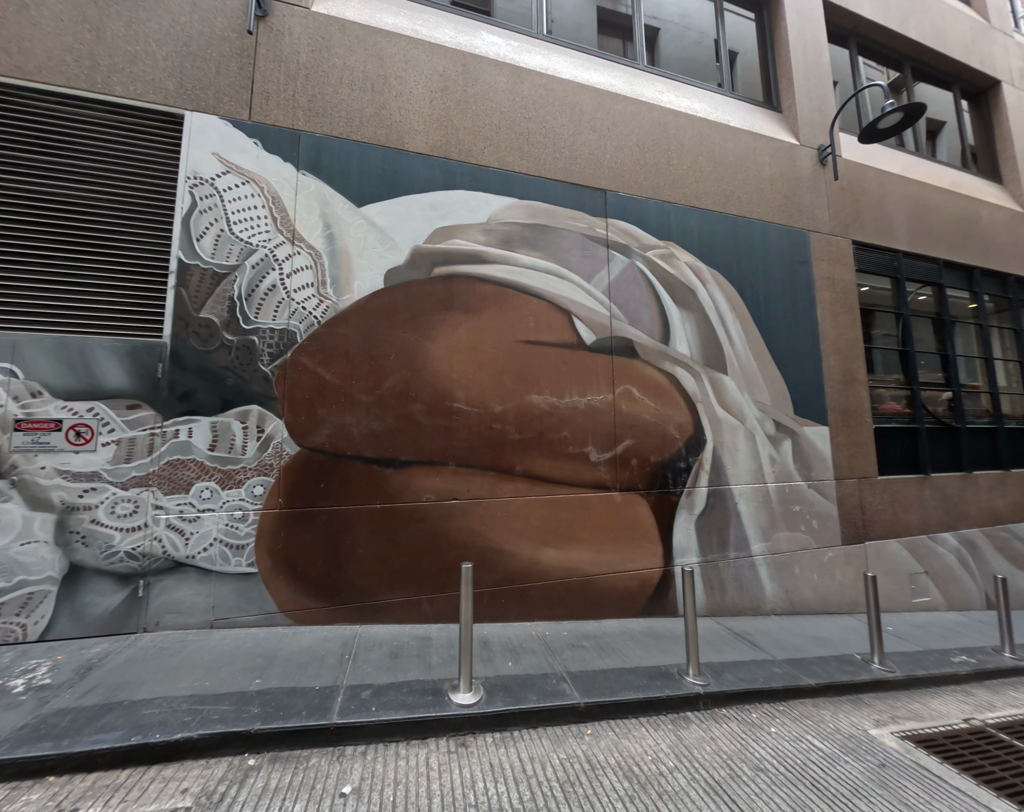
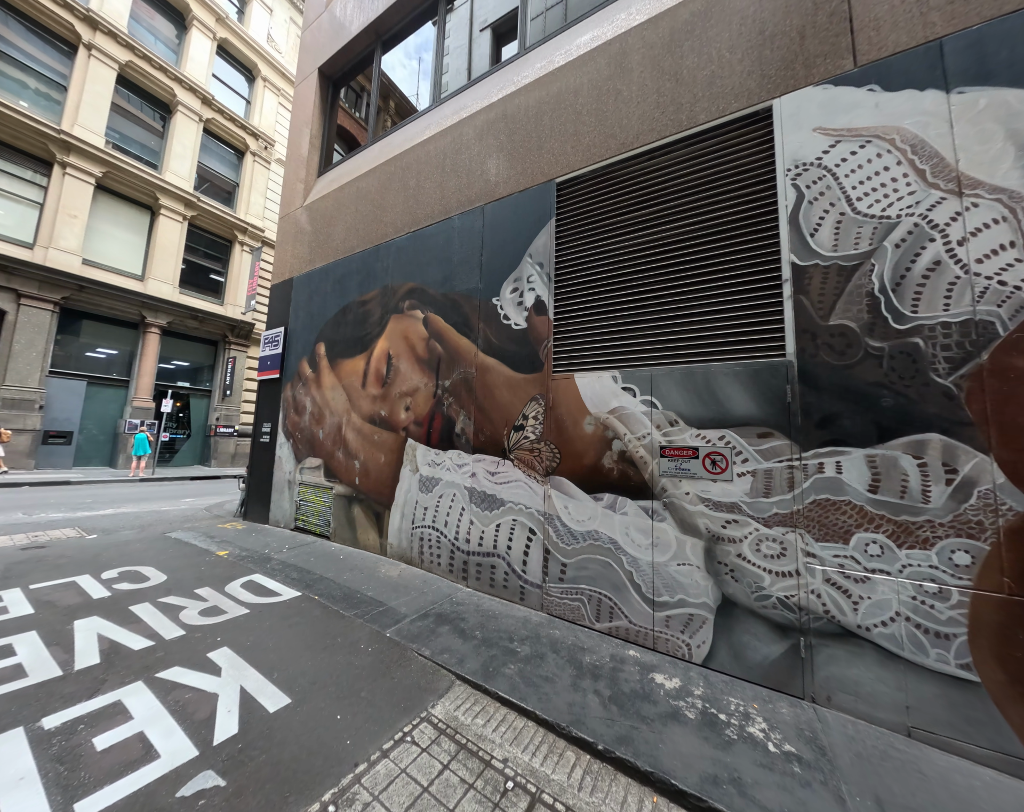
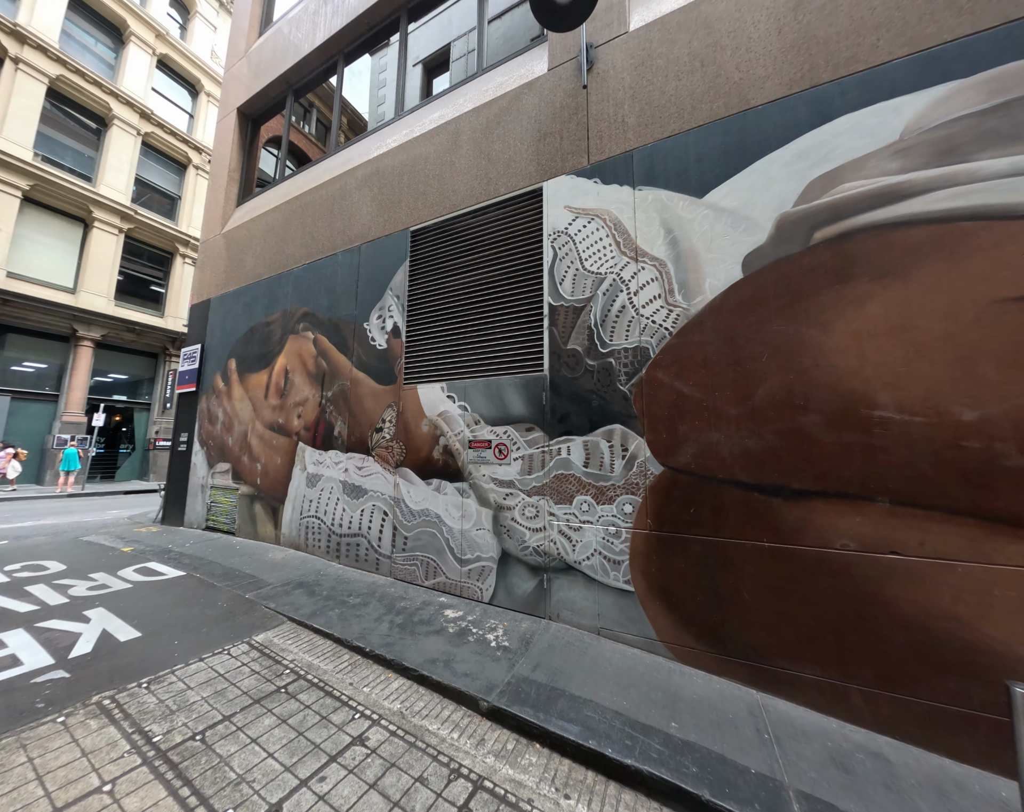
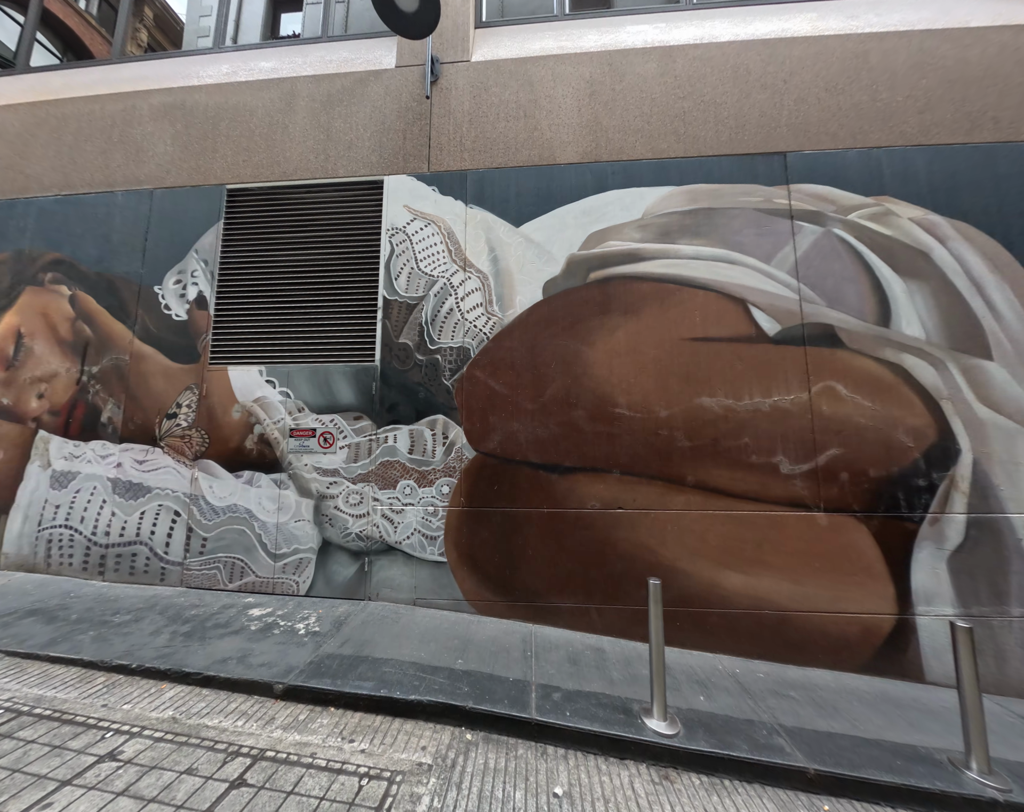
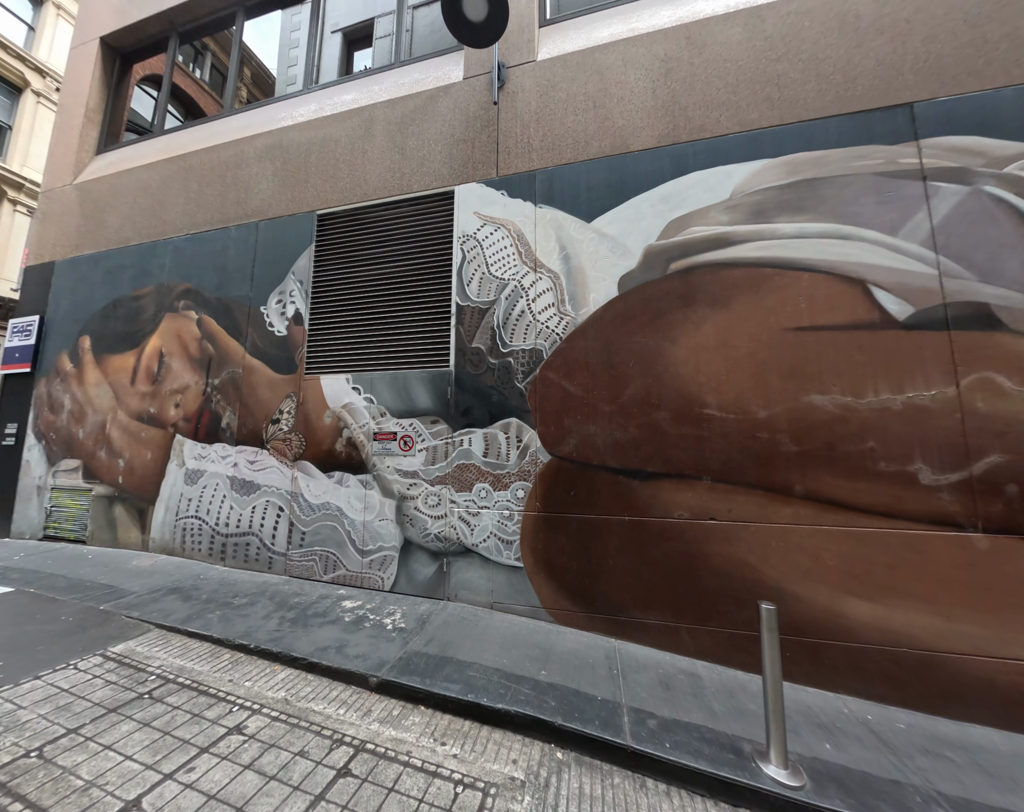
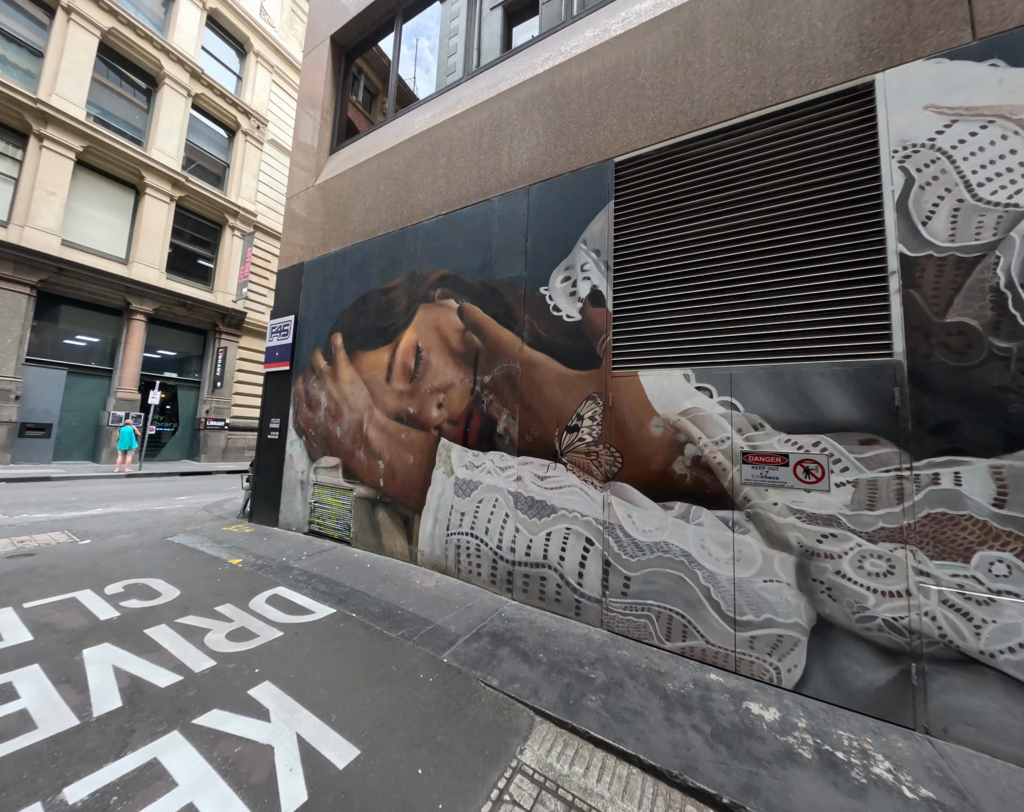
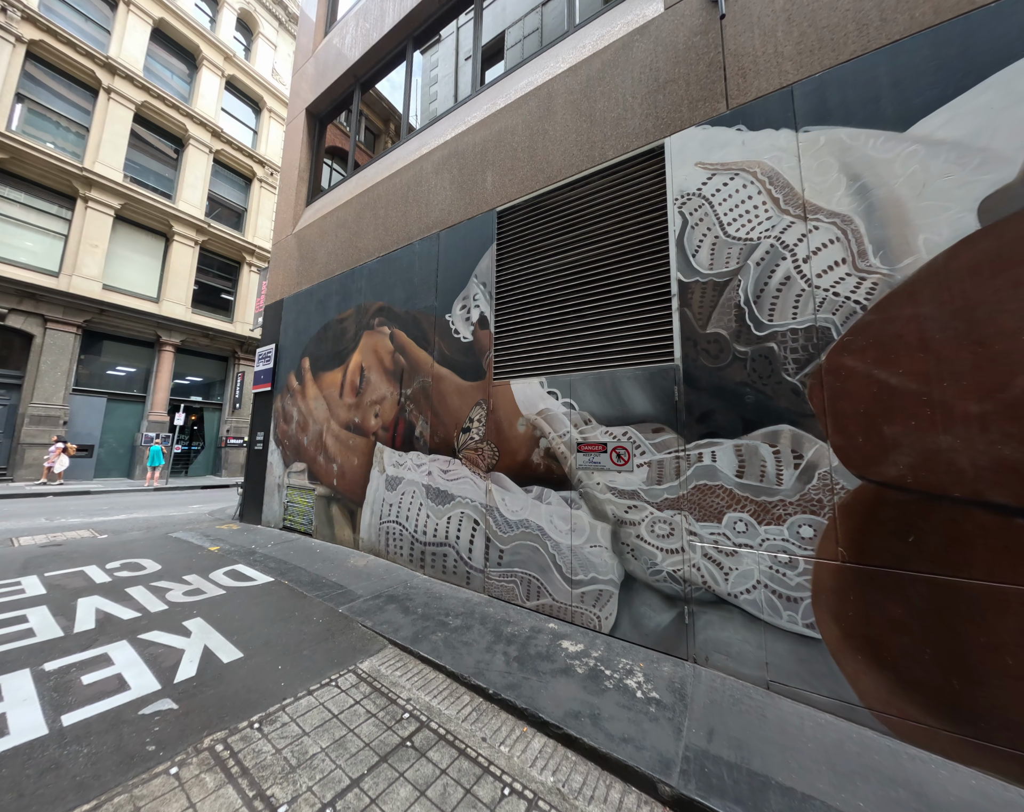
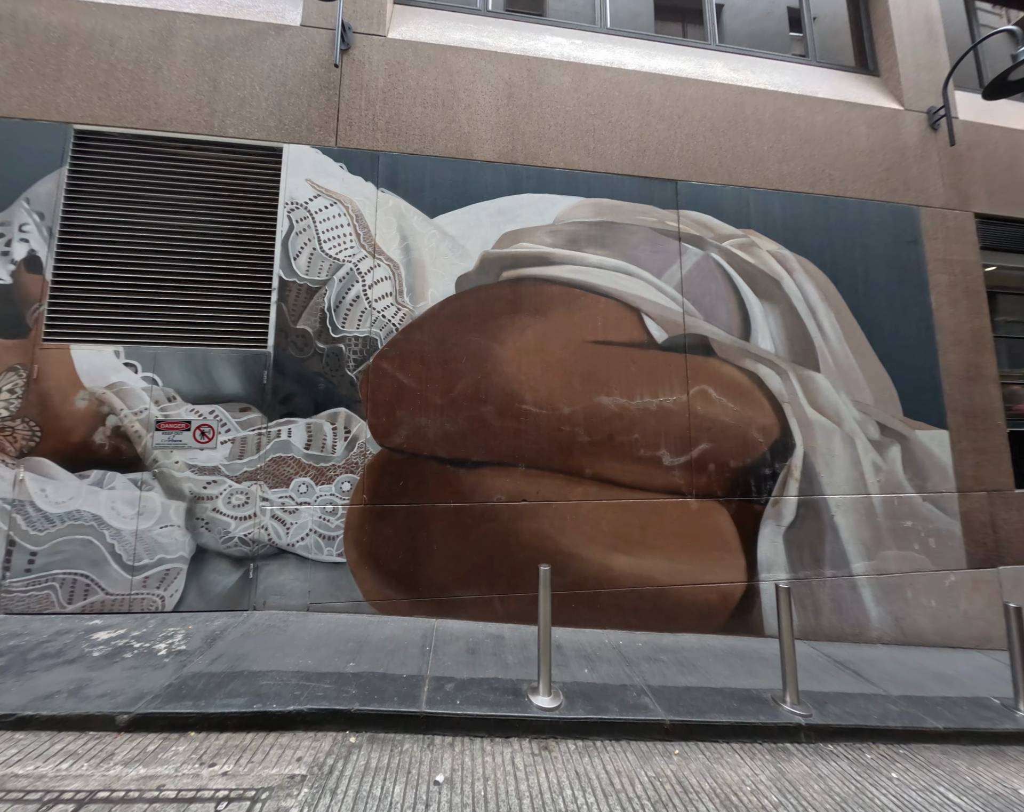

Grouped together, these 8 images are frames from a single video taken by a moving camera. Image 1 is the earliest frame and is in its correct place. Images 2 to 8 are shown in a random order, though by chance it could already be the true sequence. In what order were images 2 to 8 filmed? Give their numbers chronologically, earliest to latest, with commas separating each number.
8, 4, 5, 3, 7, 2, 6
